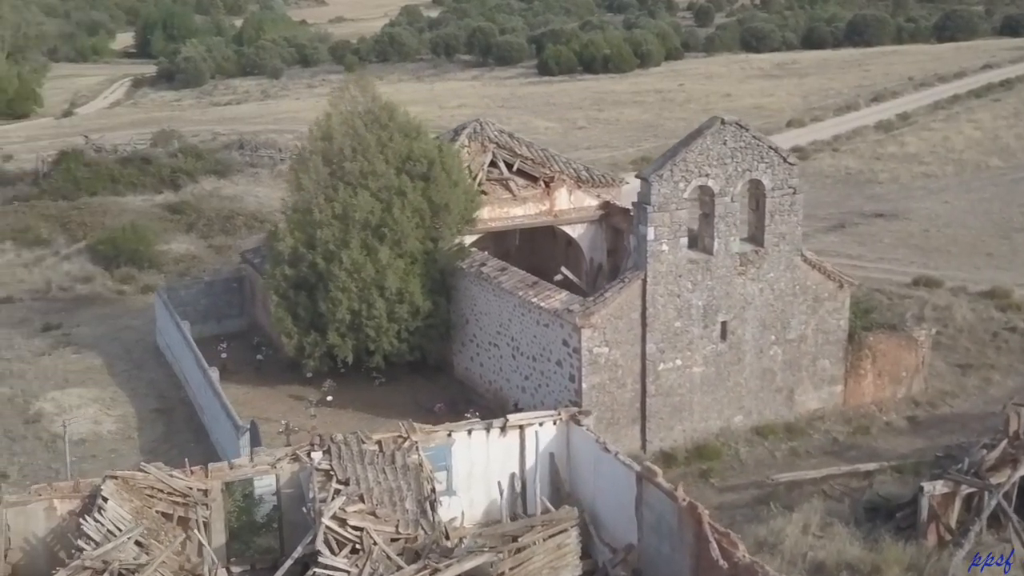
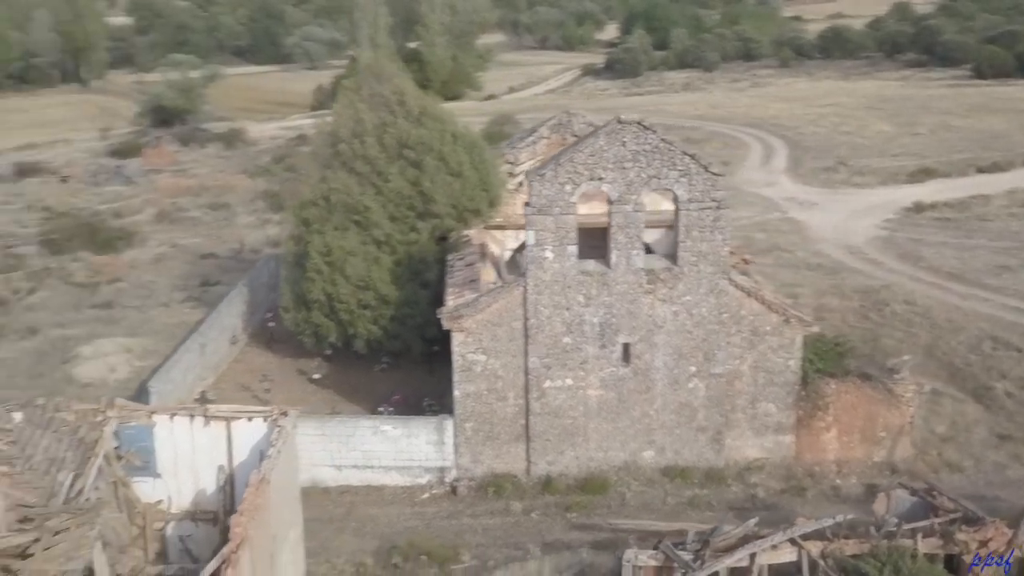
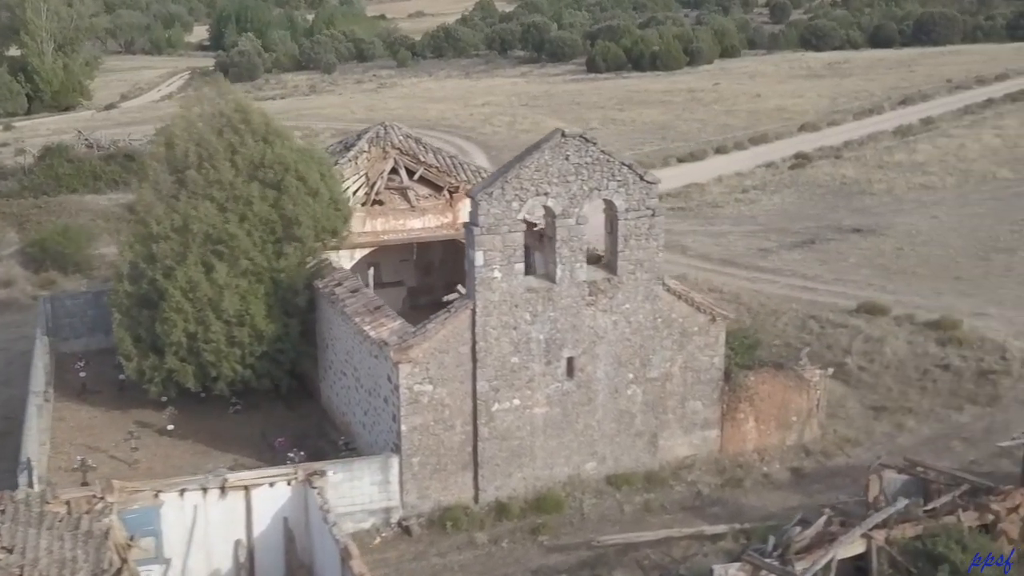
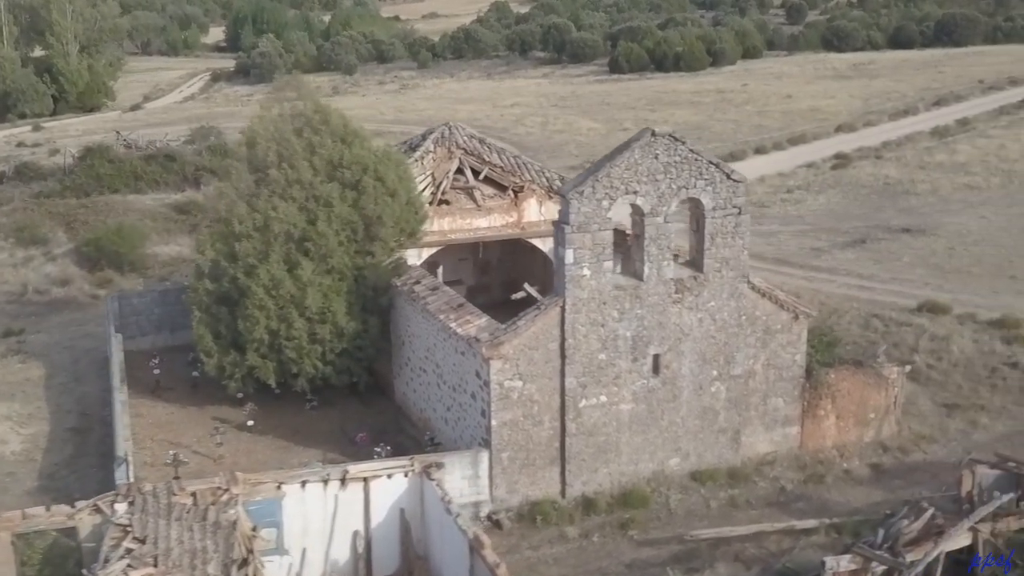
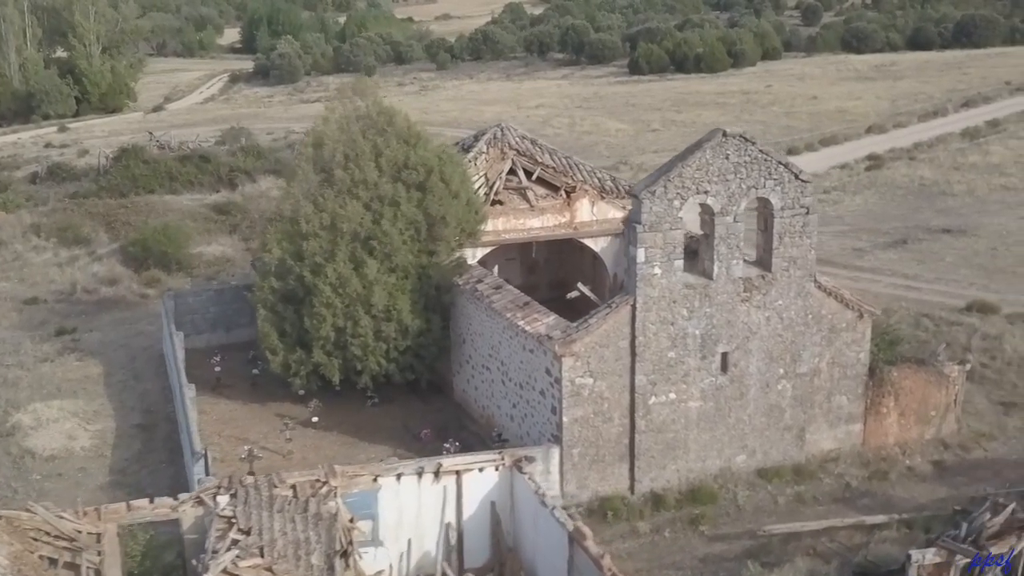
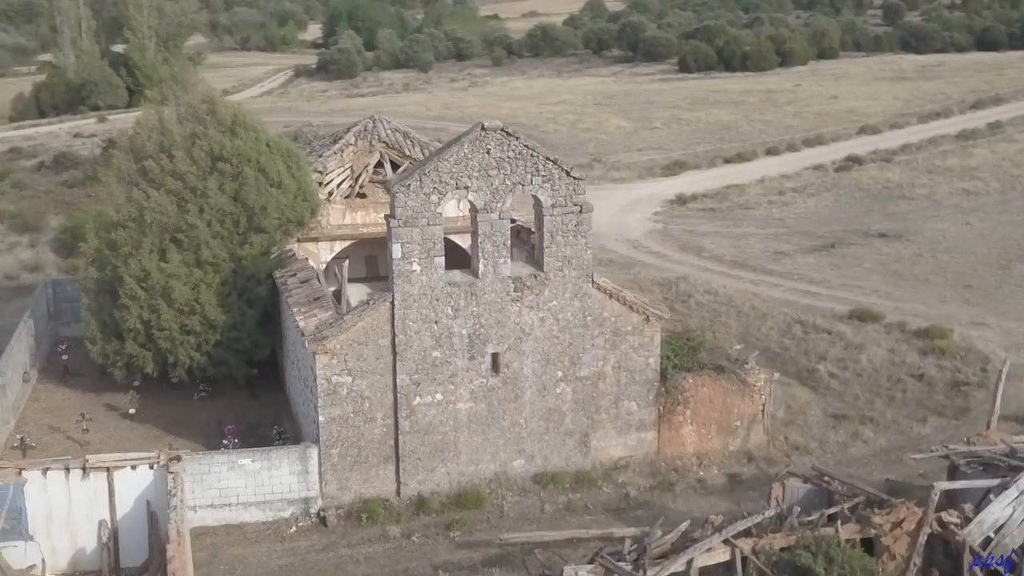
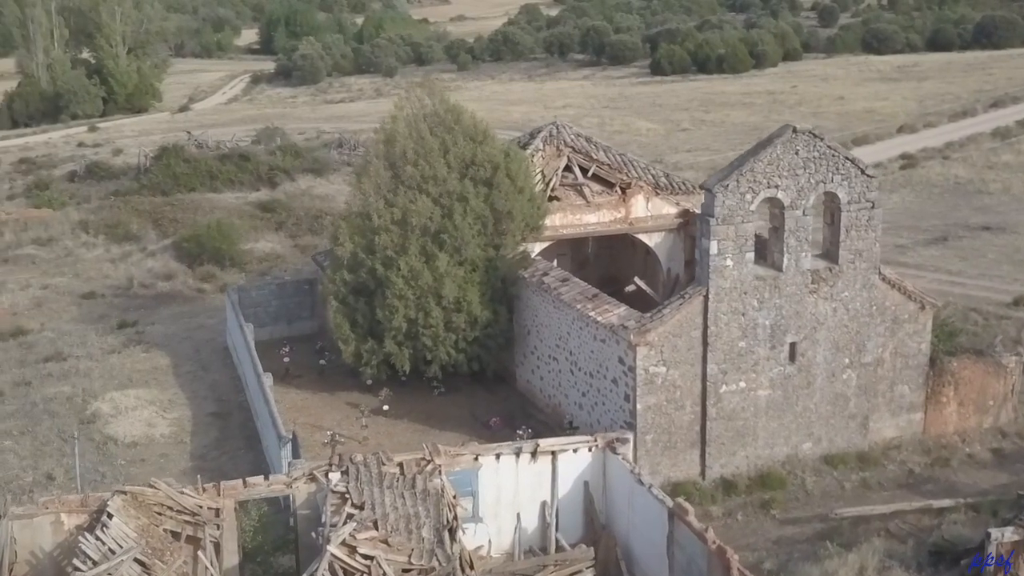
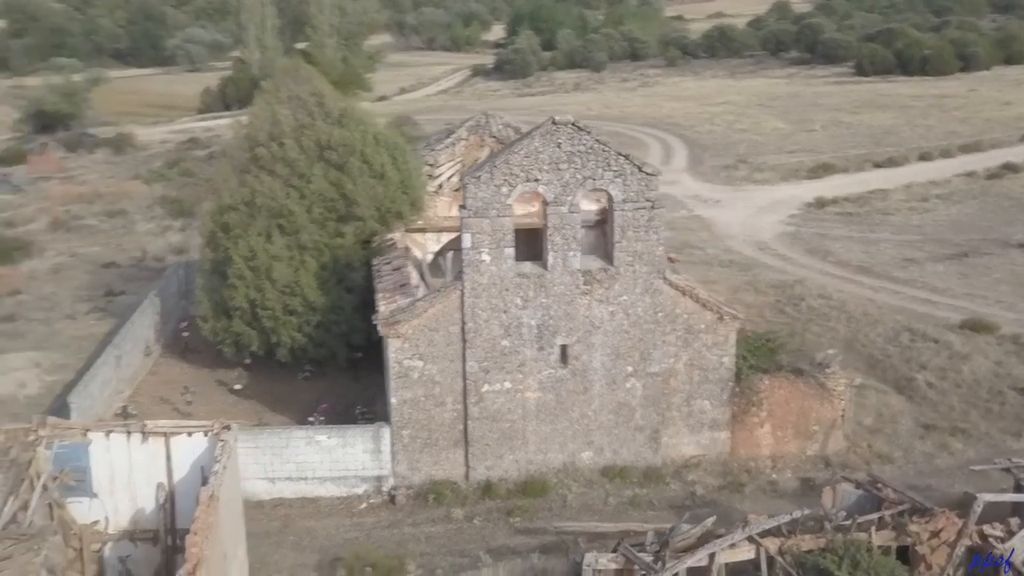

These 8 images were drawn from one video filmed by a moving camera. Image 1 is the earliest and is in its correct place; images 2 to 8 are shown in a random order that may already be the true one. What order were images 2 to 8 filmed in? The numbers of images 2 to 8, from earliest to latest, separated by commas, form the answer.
7, 5, 4, 3, 6, 8, 2
